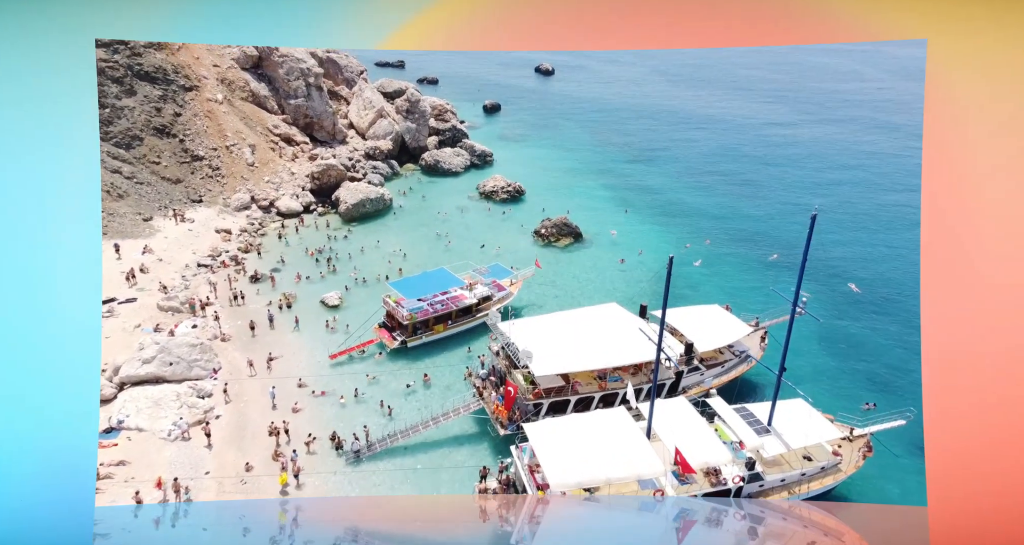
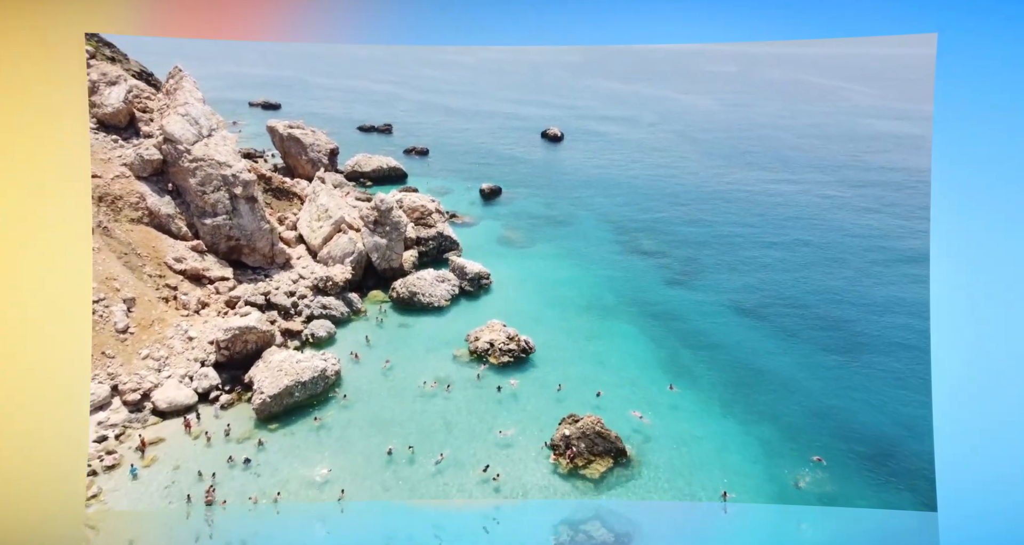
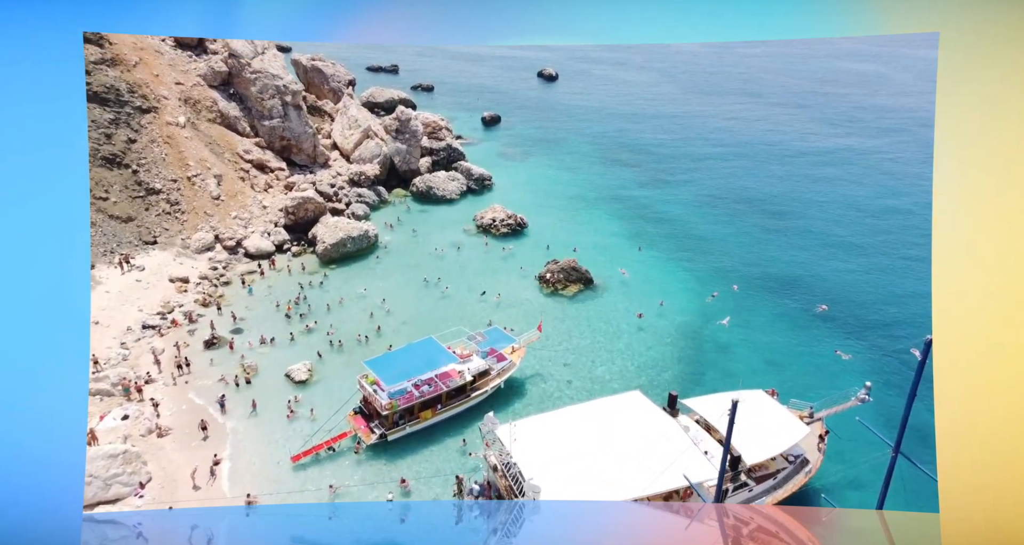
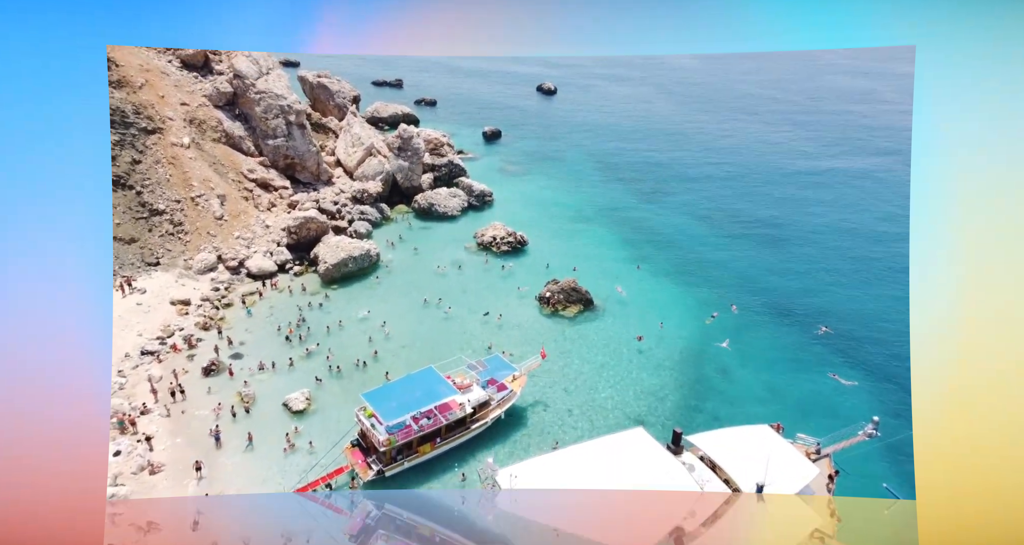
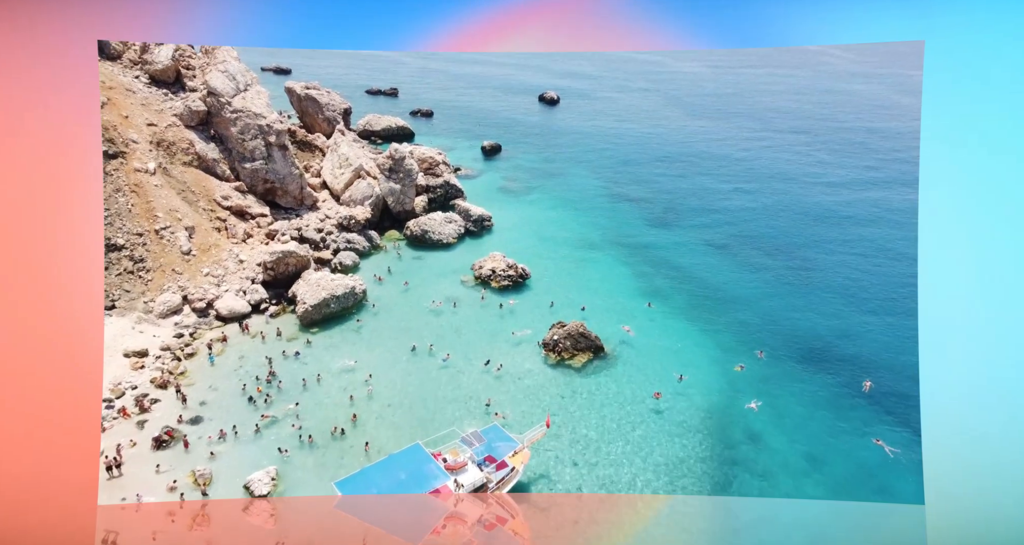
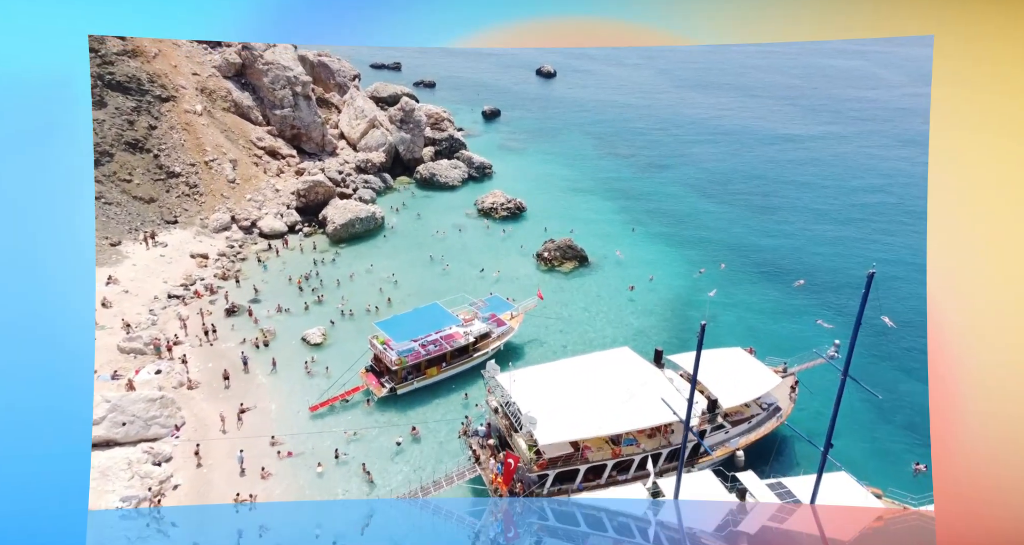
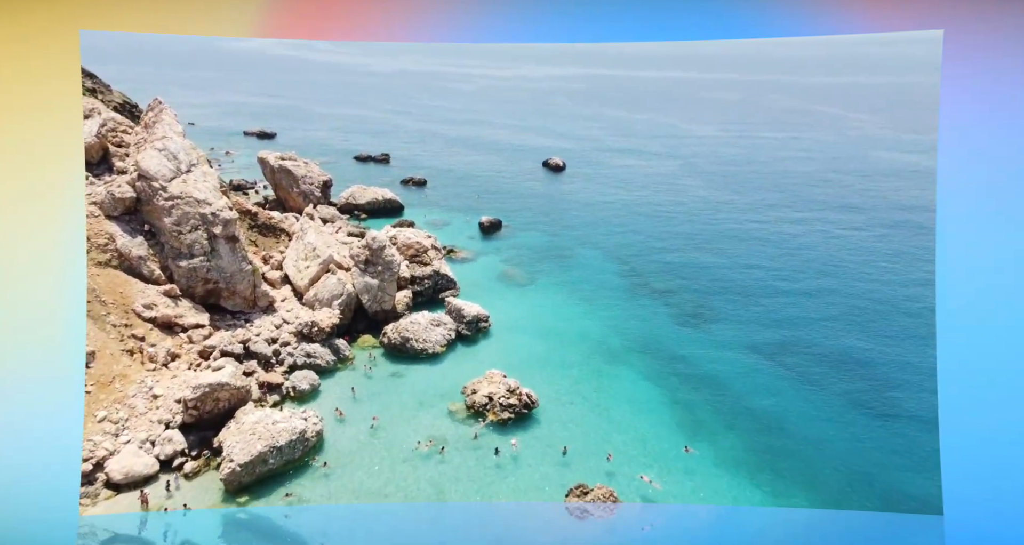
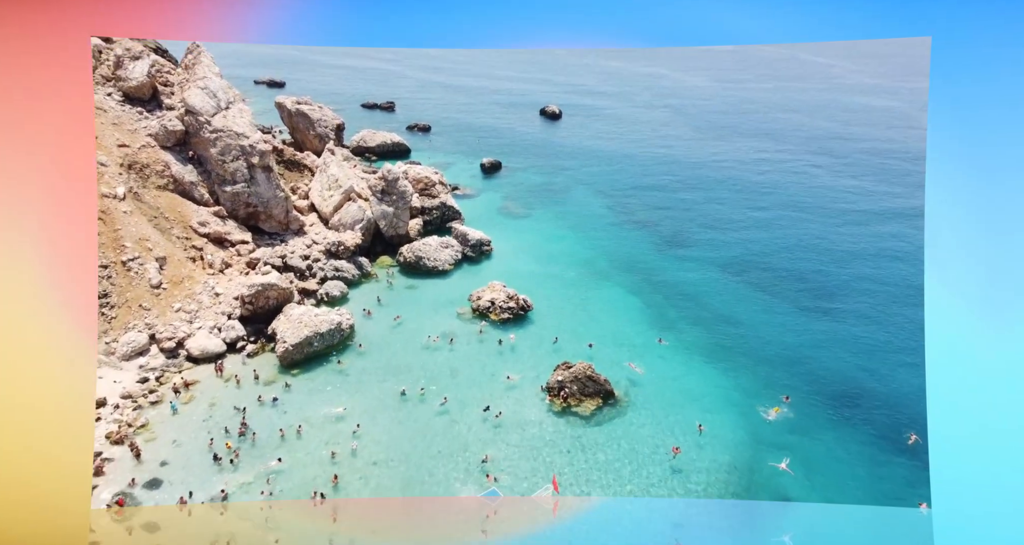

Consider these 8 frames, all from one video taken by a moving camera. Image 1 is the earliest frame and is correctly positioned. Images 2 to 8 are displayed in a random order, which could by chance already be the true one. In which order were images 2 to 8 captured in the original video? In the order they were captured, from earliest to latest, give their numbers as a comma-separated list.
6, 3, 4, 5, 8, 2, 7
